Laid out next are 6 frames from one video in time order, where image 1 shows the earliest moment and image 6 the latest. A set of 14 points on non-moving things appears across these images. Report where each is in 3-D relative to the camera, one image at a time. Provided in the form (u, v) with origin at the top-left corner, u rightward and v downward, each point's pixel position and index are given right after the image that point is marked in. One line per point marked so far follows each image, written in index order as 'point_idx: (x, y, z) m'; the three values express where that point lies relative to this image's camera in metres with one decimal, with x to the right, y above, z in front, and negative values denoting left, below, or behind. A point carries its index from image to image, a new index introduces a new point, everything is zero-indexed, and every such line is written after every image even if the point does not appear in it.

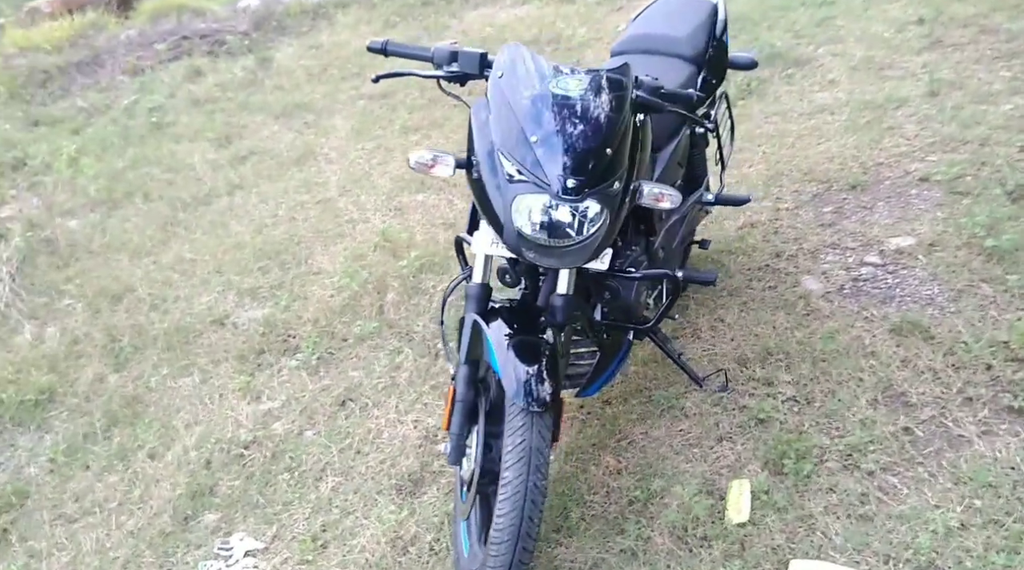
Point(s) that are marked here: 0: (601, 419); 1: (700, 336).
0: (+0.3, -0.4, +3.7) m
1: (+0.7, -0.2, +4.1) m
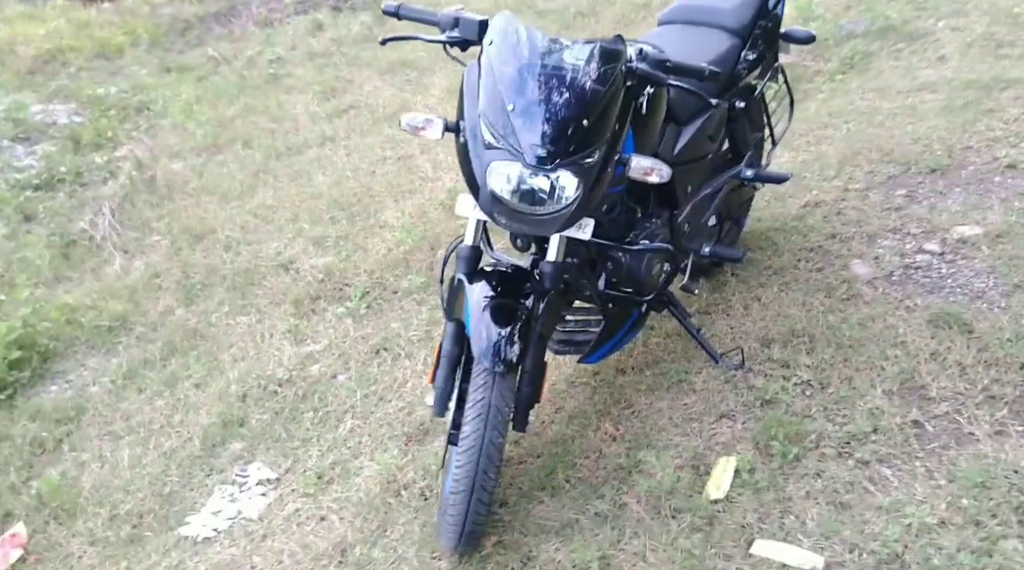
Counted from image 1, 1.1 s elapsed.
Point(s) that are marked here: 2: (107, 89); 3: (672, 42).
0: (+0.3, -0.3, +3.8) m
1: (+0.8, -0.1, +4.1) m
2: (-2.4, +1.2, +6.7) m
3: (+0.6, +0.8, +3.9) m
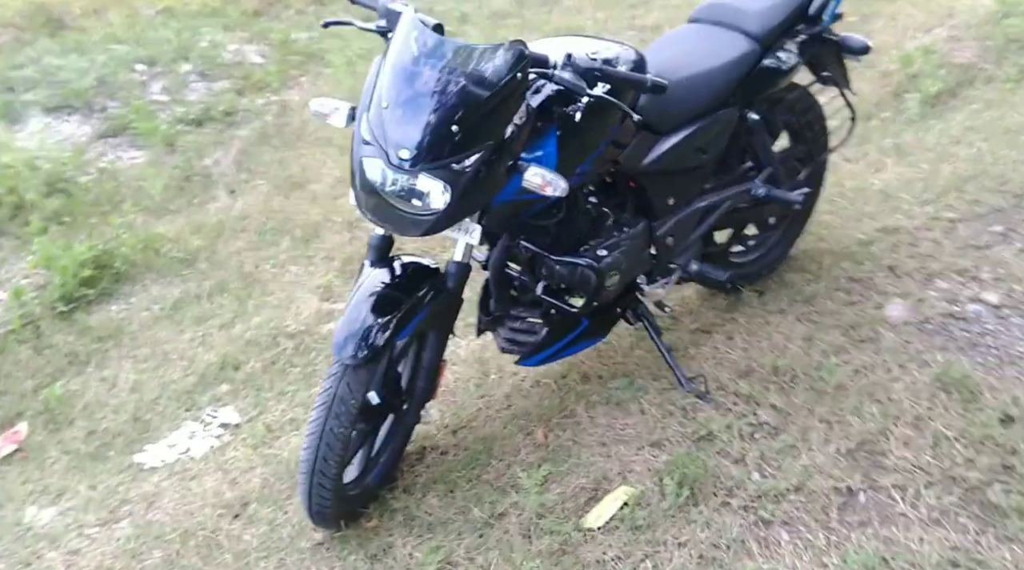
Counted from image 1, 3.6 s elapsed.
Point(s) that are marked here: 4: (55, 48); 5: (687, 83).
0: (+0.2, -0.4, +3.7) m
1: (+0.7, -0.2, +3.9) m
2: (-1.3, +1.6, +7.2) m
3: (+0.6, +0.8, +3.6) m
4: (-2.8, +1.4, +7.0) m
5: (+0.5, +0.6, +3.5) m
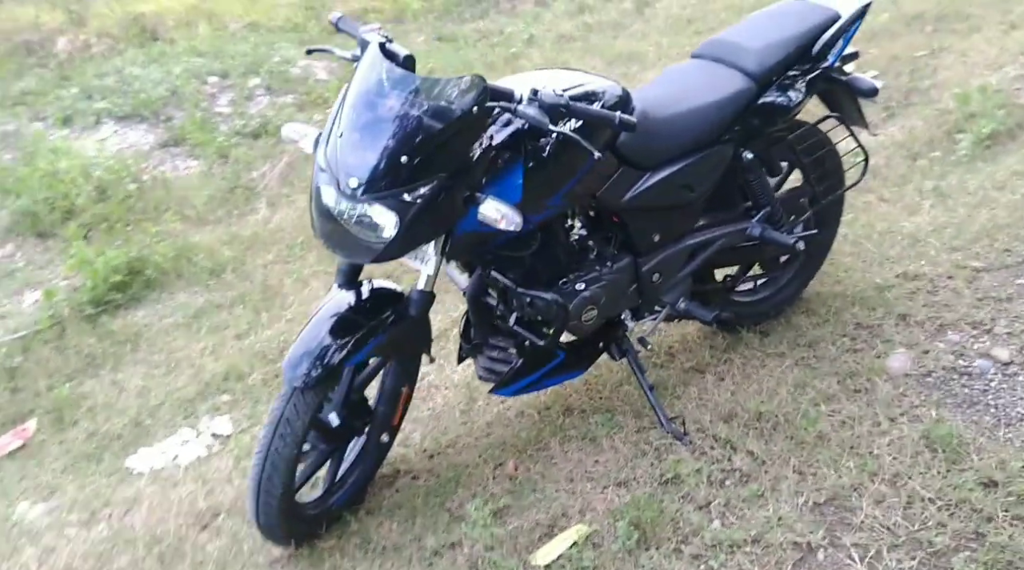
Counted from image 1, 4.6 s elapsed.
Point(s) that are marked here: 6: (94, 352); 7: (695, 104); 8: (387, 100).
0: (+0.1, -0.5, +3.7) m
1: (+0.7, -0.3, +3.8) m
2: (-0.9, +1.5, +7.3) m
3: (+0.5, +0.6, +3.6) m
4: (-2.4, +1.4, +7.2) m
5: (+0.5, +0.5, +3.4) m
6: (-1.6, -0.3, +4.4) m
7: (+0.5, +0.6, +3.5) m
8: (-0.3, +0.5, +2.9) m
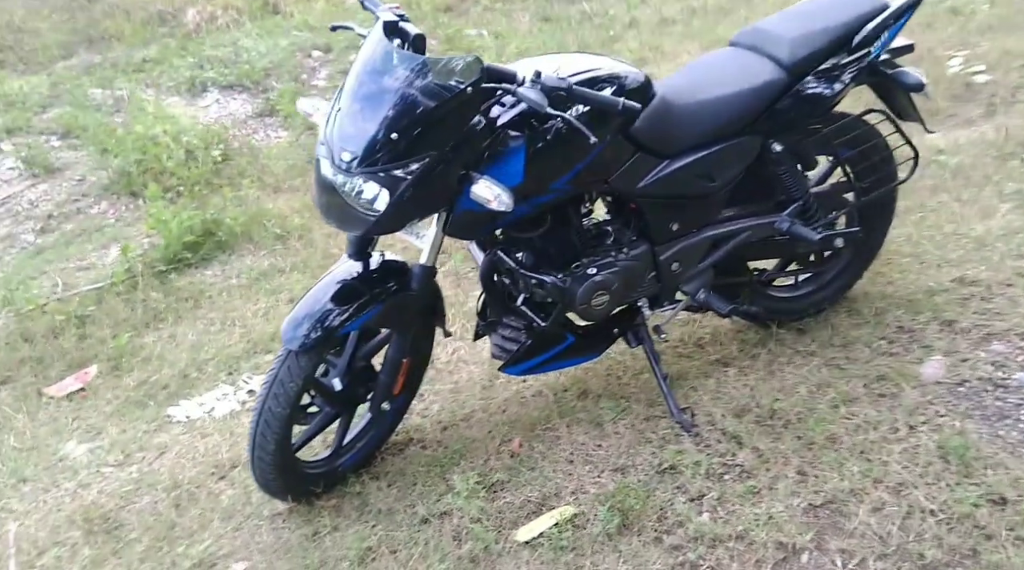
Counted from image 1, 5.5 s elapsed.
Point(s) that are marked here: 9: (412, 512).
0: (+0.2, -0.4, +3.7) m
1: (+0.8, -0.3, +3.7) m
2: (-0.2, +1.7, +7.4) m
3: (+0.6, +0.7, +3.5) m
4: (-1.7, +1.7, +7.5) m
5: (+0.6, +0.5, +3.4) m
6: (-1.4, -0.1, +4.6) m
7: (+0.6, +0.6, +3.4) m
8: (-0.3, +0.5, +3.0) m
9: (-0.3, -0.7, +3.3) m
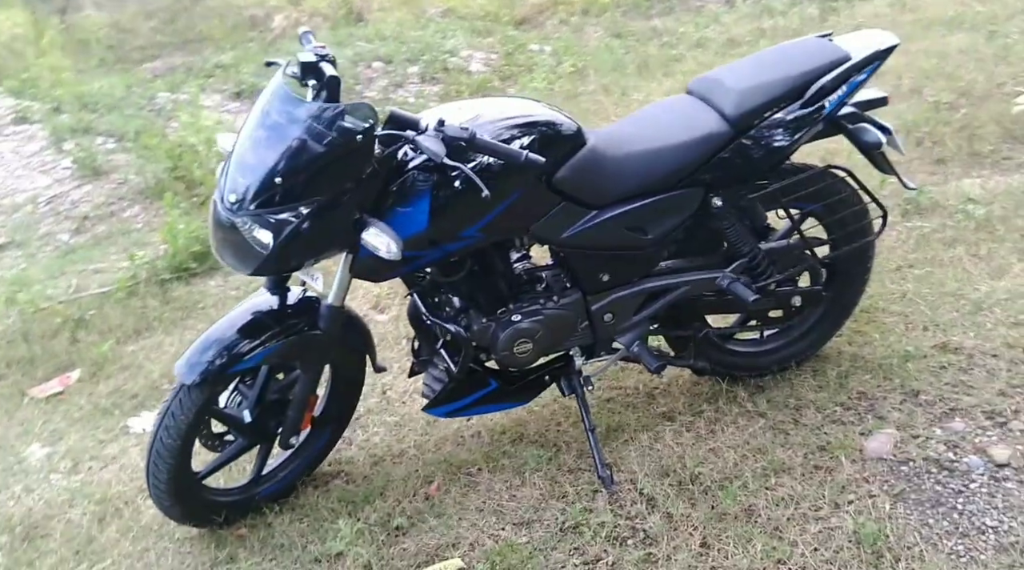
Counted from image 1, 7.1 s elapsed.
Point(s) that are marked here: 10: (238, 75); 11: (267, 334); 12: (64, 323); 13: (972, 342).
0: (-0.1, -0.5, +3.6) m
1: (+0.5, -0.5, +3.6) m
2: (+0.2, +1.5, +7.4) m
3: (+0.4, +0.5, +3.4) m
4: (-1.3, +1.7, +7.7) m
5: (+0.3, +0.4, +3.3) m
6: (-1.5, -0.1, +4.8) m
7: (+0.4, +0.4, +3.3) m
8: (-0.6, +0.4, +3.0) m
9: (-0.6, -0.8, +3.3) m
10: (-1.7, +1.3, +7.1) m
11: (-0.7, -0.1, +3.2) m
12: (-1.8, -0.2, +4.7) m
13: (+1.5, -0.2, +3.8) m
